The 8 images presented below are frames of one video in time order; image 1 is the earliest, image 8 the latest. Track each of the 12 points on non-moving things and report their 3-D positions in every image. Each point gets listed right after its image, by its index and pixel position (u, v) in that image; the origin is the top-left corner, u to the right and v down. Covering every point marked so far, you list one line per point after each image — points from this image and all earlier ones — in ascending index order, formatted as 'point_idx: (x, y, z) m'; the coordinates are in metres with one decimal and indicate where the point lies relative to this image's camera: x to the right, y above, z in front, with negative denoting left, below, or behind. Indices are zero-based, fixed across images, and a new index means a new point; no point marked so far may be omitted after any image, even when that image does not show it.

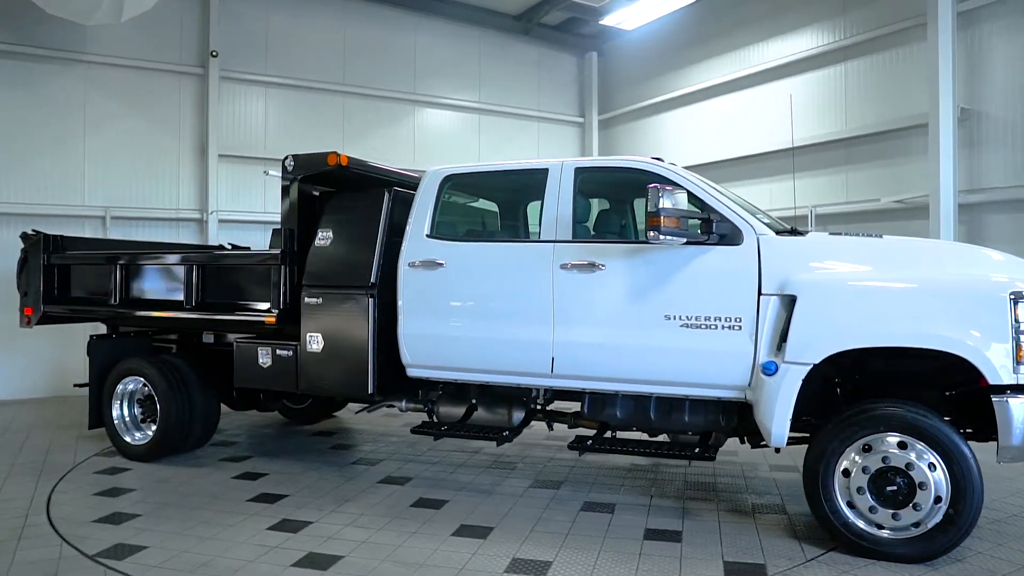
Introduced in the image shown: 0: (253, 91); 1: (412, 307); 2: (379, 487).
0: (-3.5, +2.7, +9.4) m
1: (-0.6, -0.1, +4.6) m
2: (-0.9, -1.4, +4.8) m
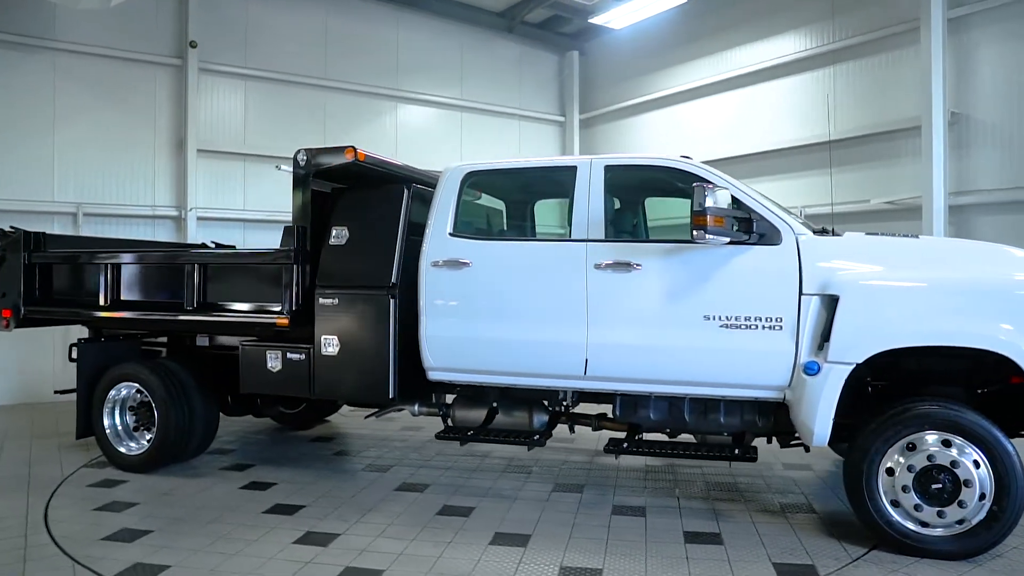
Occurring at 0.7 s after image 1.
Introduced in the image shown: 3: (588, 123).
0: (-3.6, +2.7, +9.0) m
1: (-0.5, -0.1, +4.5) m
2: (-0.8, -1.4, +4.7) m
3: (+1.3, +2.9, +12.1) m
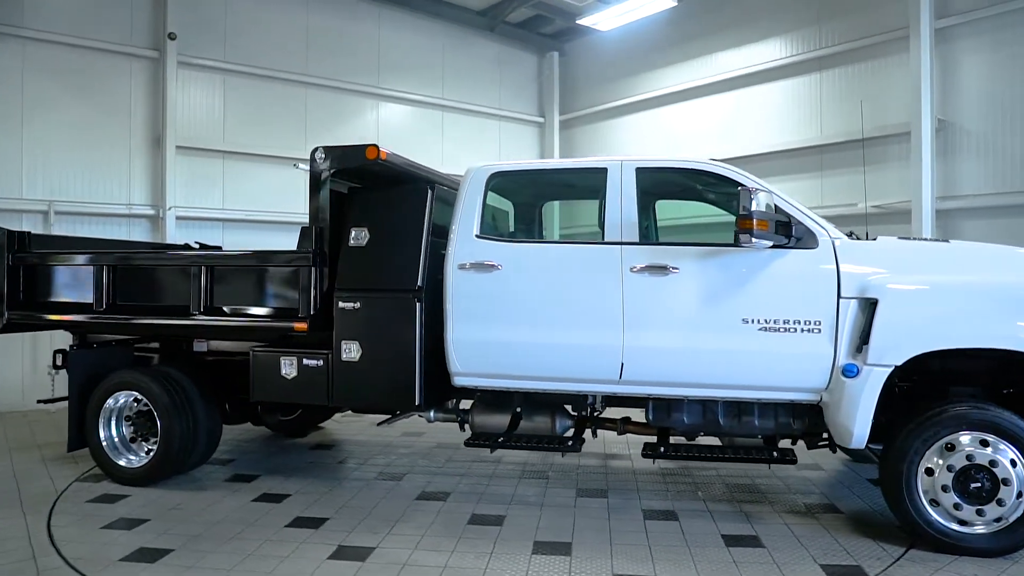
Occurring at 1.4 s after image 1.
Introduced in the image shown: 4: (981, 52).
0: (-3.8, +2.6, +8.7) m
1: (-0.3, -0.2, +4.4) m
2: (-0.6, -1.4, +4.5) m
3: (+1.0, +2.9, +12.1) m
4: (+4.8, +2.4, +7.0) m
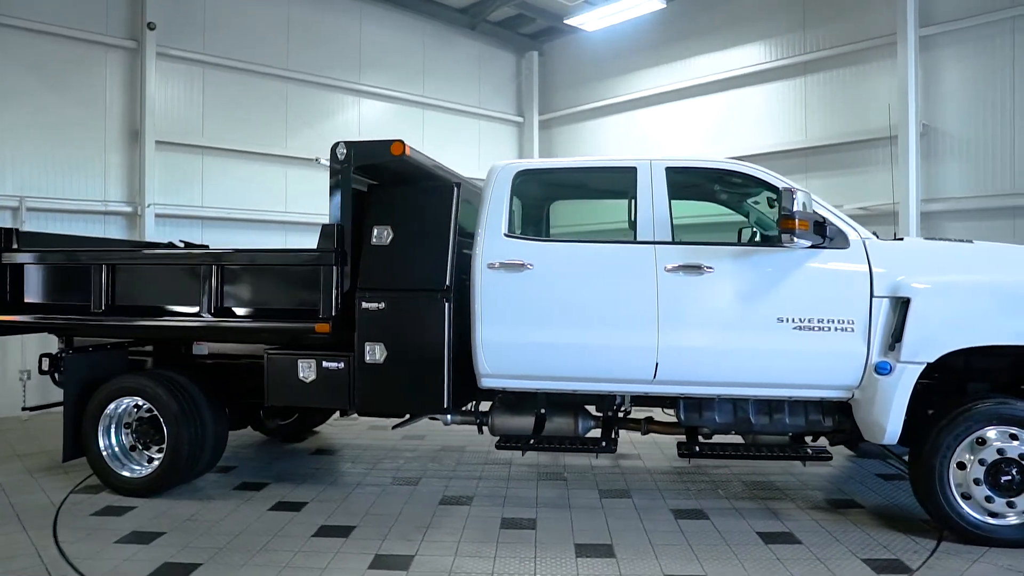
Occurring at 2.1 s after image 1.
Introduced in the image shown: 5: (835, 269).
0: (-3.9, +2.6, +8.4) m
1: (-0.1, -0.2, +4.3) m
2: (-0.4, -1.4, +4.4) m
3: (+0.6, +2.9, +12.1) m
4: (+4.8, +2.4, +7.3) m
5: (+1.9, +0.1, +4.0) m
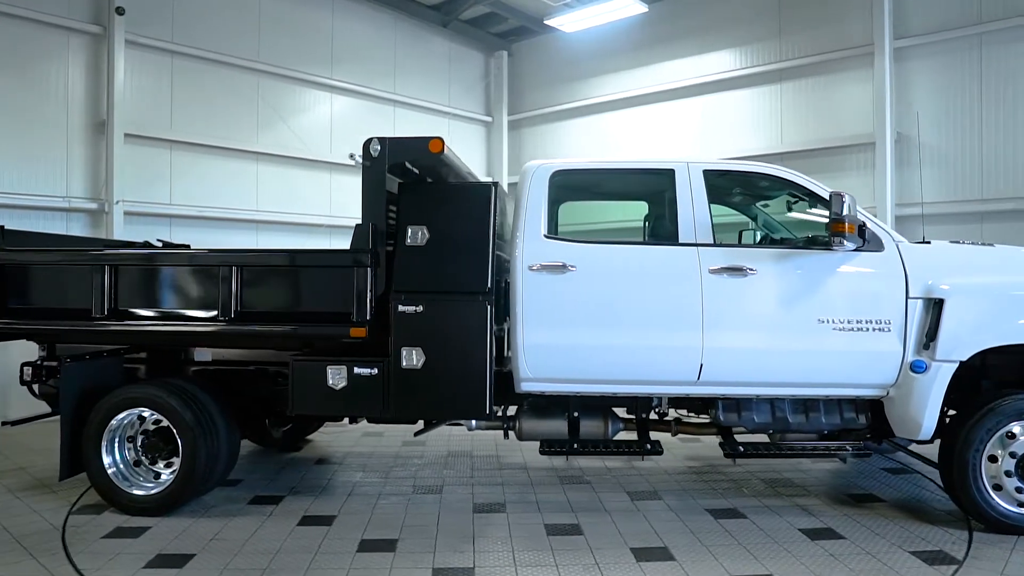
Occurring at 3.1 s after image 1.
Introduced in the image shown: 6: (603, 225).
0: (-4.0, +2.6, +7.9) m
1: (+0.1, -0.2, +4.2) m
2: (-0.2, -1.4, +4.3) m
3: (+0.1, +2.9, +12.1) m
4: (+4.7, +2.4, +7.7) m
5: (+2.1, +0.1, +4.1) m
6: (+0.5, +0.4, +4.4) m
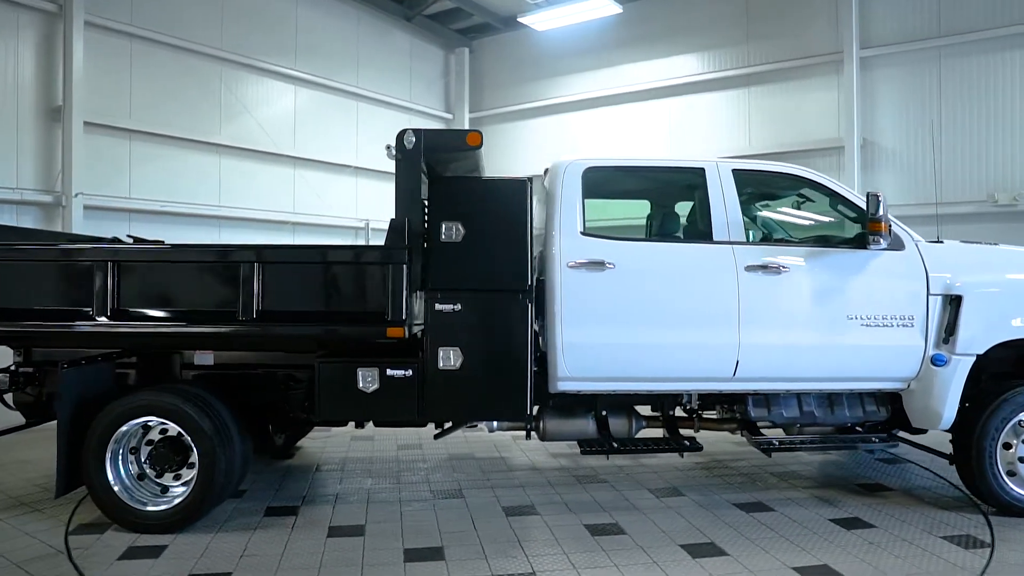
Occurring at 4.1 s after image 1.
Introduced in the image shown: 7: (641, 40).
0: (-4.2, +2.6, +7.3) m
1: (+0.4, -0.2, +4.2) m
2: (+0.1, -1.4, +4.2) m
3: (-0.6, +2.9, +12.0) m
4: (+4.5, +2.4, +8.1) m
5: (+2.4, +0.1, +4.3) m
6: (+0.7, +0.4, +4.4) m
7: (+1.9, +3.7, +10.2) m
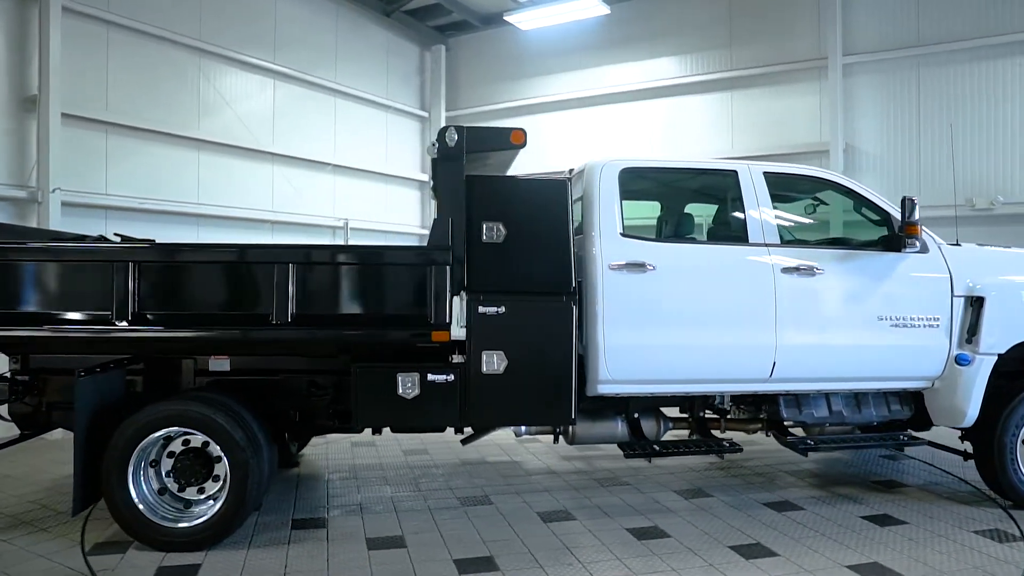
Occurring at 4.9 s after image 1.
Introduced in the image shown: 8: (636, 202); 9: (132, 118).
0: (-4.2, +2.6, +6.9) m
1: (+0.6, -0.2, +4.1) m
2: (+0.3, -1.4, +4.2) m
3: (-1.0, +2.8, +11.8) m
4: (+4.4, +2.4, +8.4) m
5: (+2.6, +0.1, +4.4) m
6: (+0.9, +0.4, +4.4) m
7: (+1.6, +3.7, +10.3) m
8: (+0.9, +0.6, +4.5) m
9: (-4.0, +1.8, +7.2) m
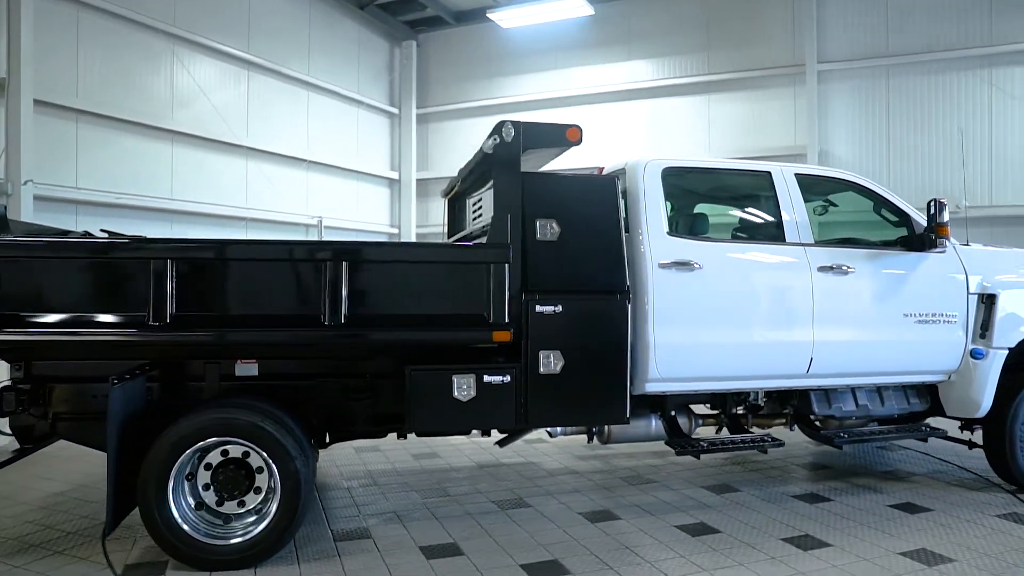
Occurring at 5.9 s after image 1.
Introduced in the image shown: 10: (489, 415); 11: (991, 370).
0: (-4.2, +2.6, +6.4) m
1: (+0.9, -0.2, +4.1) m
2: (+0.6, -1.4, +4.1) m
3: (-1.5, +2.8, +11.6) m
4: (+4.2, +2.4, +8.8) m
5: (+2.8, +0.1, +4.6) m
6: (+1.2, +0.4, +4.4) m
7: (+1.3, +3.7, +10.4) m
8: (+1.1, +0.6, +4.6) m
9: (-4.0, +1.8, +6.7) m
10: (-0.2, -0.7, +3.8) m
11: (+3.2, -0.5, +4.6) m
